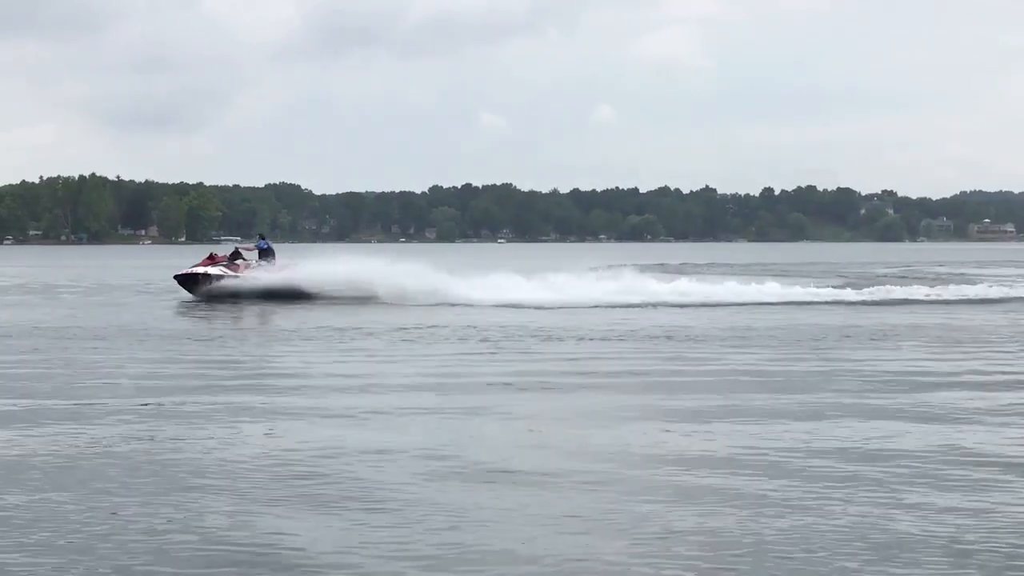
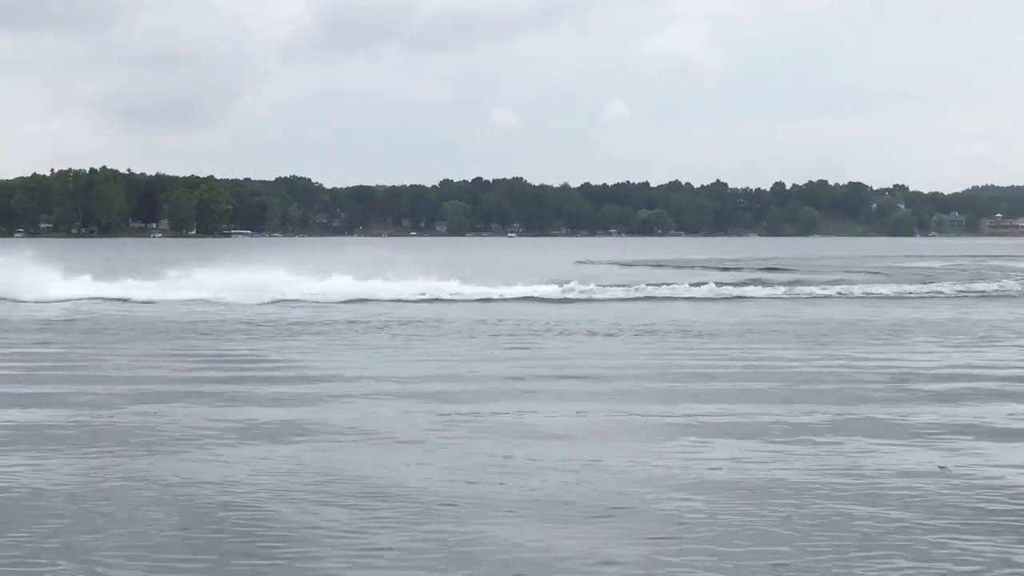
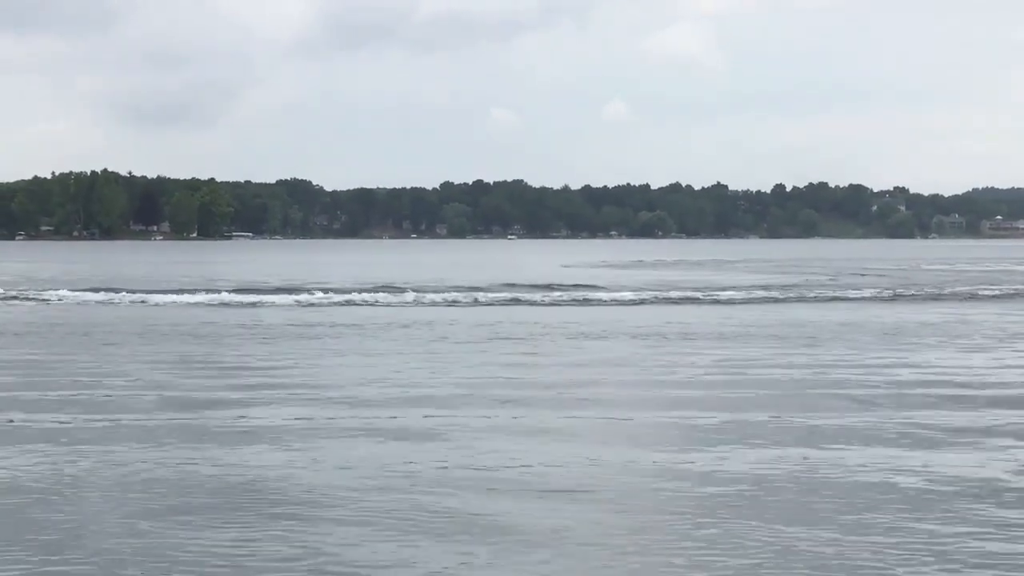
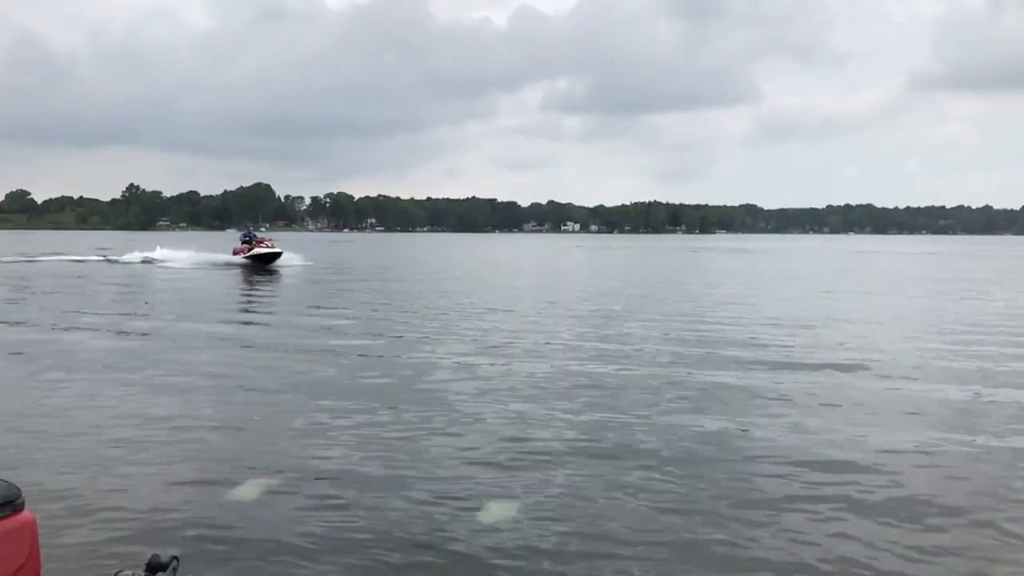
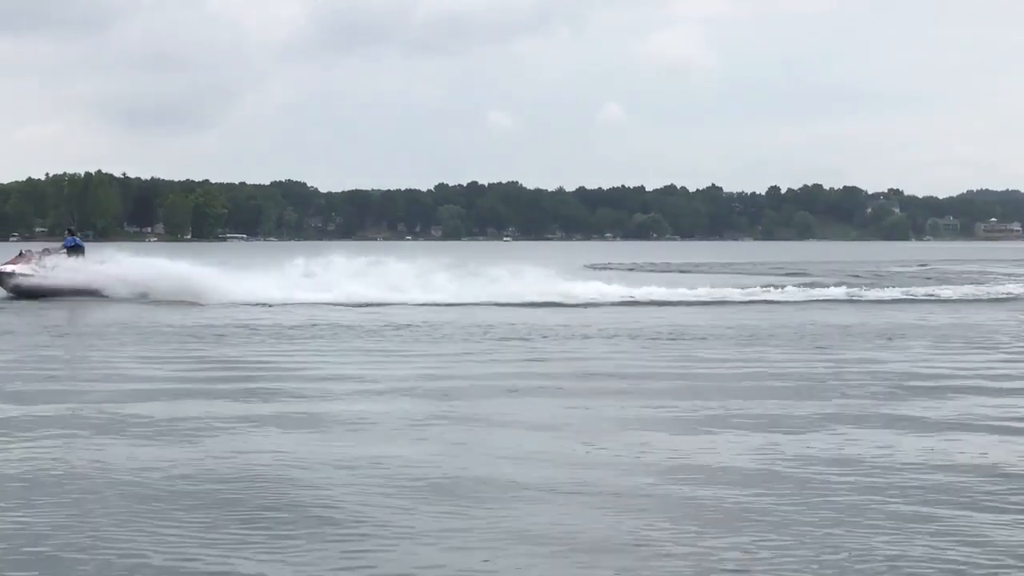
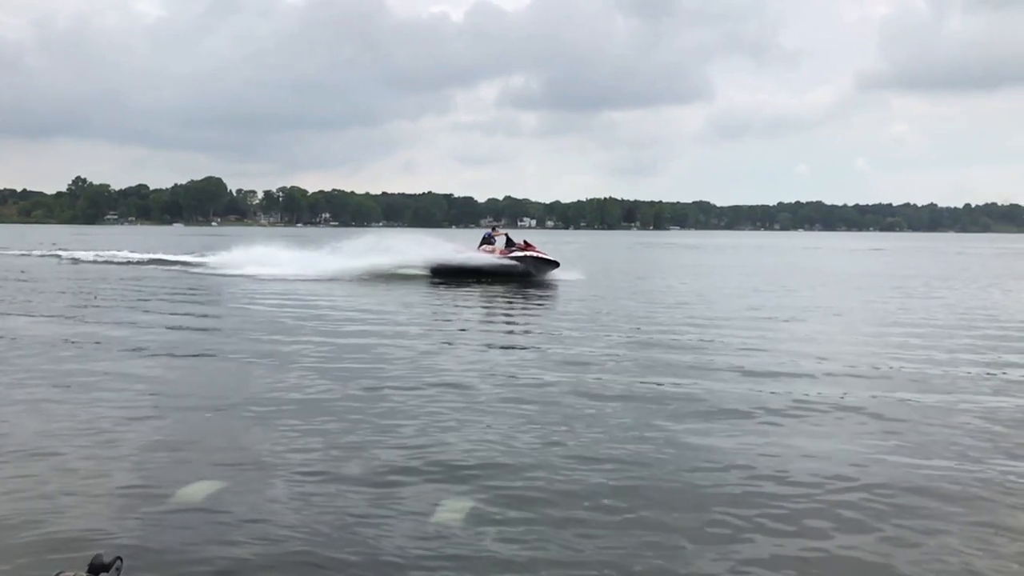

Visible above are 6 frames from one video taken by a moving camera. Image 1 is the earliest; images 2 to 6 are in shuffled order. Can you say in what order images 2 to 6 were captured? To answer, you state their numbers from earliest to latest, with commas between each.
5, 2, 3, 4, 6
